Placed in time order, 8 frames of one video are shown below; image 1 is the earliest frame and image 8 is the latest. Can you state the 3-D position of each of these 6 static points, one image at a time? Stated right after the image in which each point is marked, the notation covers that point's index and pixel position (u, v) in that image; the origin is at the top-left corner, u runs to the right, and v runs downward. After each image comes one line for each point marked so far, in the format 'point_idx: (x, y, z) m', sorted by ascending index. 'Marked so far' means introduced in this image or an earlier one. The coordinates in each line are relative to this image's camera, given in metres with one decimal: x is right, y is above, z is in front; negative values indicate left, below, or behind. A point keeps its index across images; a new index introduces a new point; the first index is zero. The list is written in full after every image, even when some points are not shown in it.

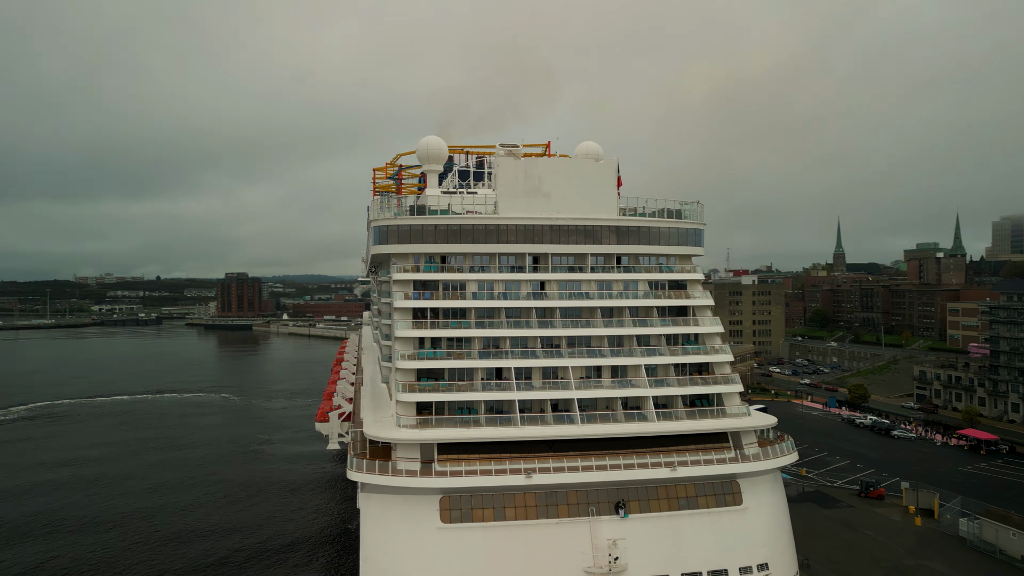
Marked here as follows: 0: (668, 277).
0: (+4.4, +0.3, +18.2) m
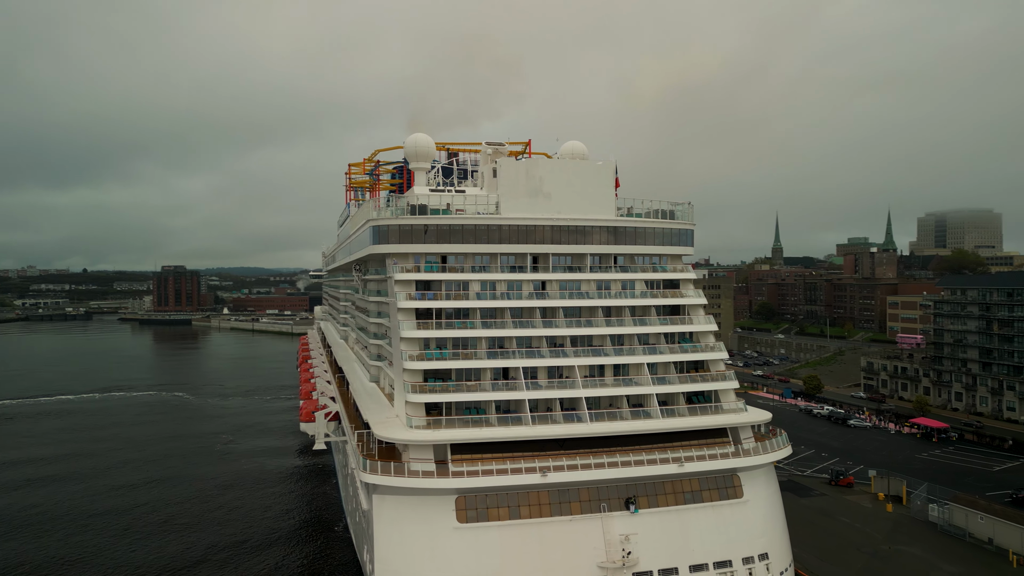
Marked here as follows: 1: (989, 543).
0: (+4.4, +0.3, +18.6) m
1: (+14.6, -7.8, +19.5) m
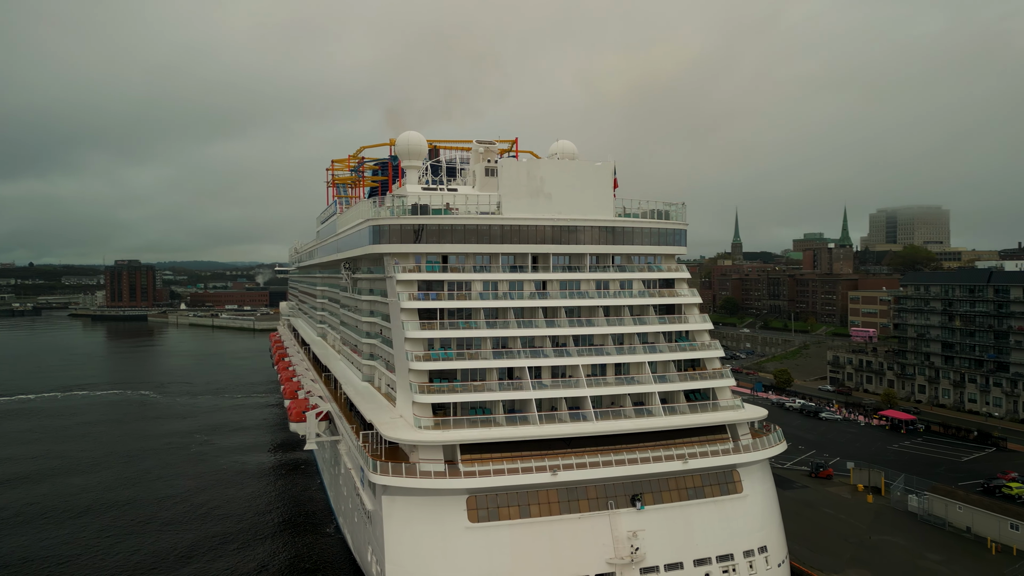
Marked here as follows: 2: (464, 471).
0: (+4.4, +0.4, +18.9) m
1: (+14.5, -7.8, +20.3) m
2: (-1.0, -3.9, +13.7) m
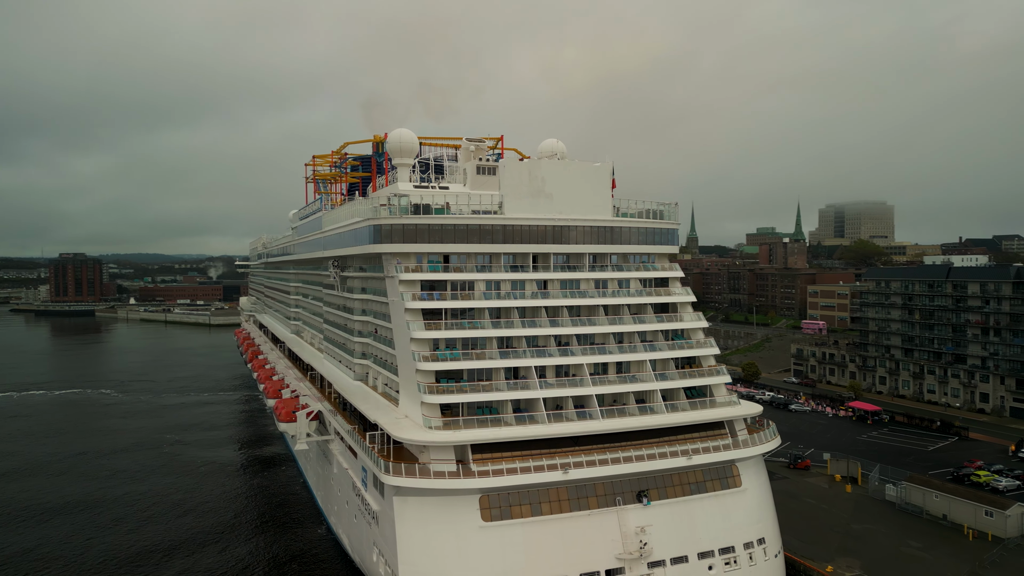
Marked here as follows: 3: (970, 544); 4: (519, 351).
0: (+4.3, +0.4, +19.3) m
1: (+14.4, -7.7, +21.3) m
2: (-0.7, -4.0, +13.8) m
3: (+13.8, -7.7, +19.2) m
4: (+0.2, -1.6, +16.2) m
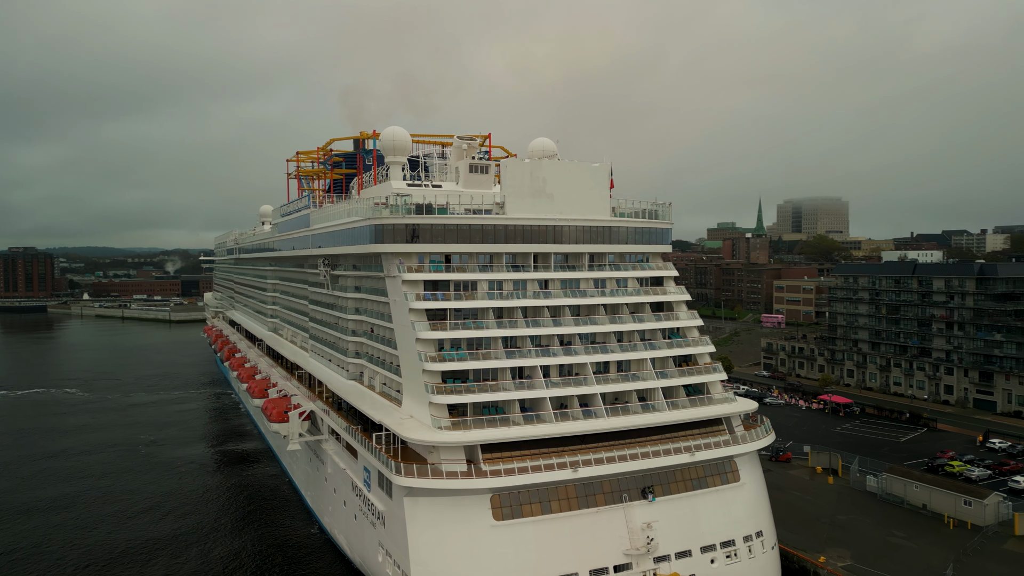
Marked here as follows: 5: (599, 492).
0: (+4.3, +0.4, +19.6) m
1: (+14.3, -7.6, +22.1) m
2: (-0.5, -4.0, +13.9) m
3: (+13.8, -7.7, +20.0) m
4: (+0.3, -1.6, +16.4) m
5: (+2.0, -4.7, +14.7) m
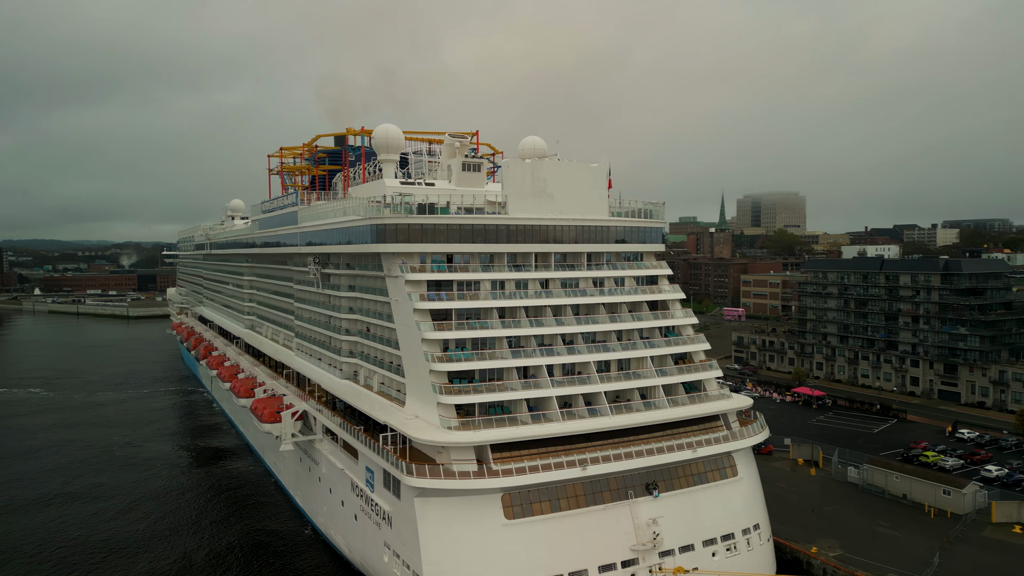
0: (+4.2, +0.5, +19.9) m
1: (+14.1, -7.6, +23.0) m
2: (-0.3, -4.0, +14.0) m
3: (+13.7, -7.6, +20.9) m
4: (+0.4, -1.6, +16.5) m
5: (+2.2, -4.7, +14.9) m
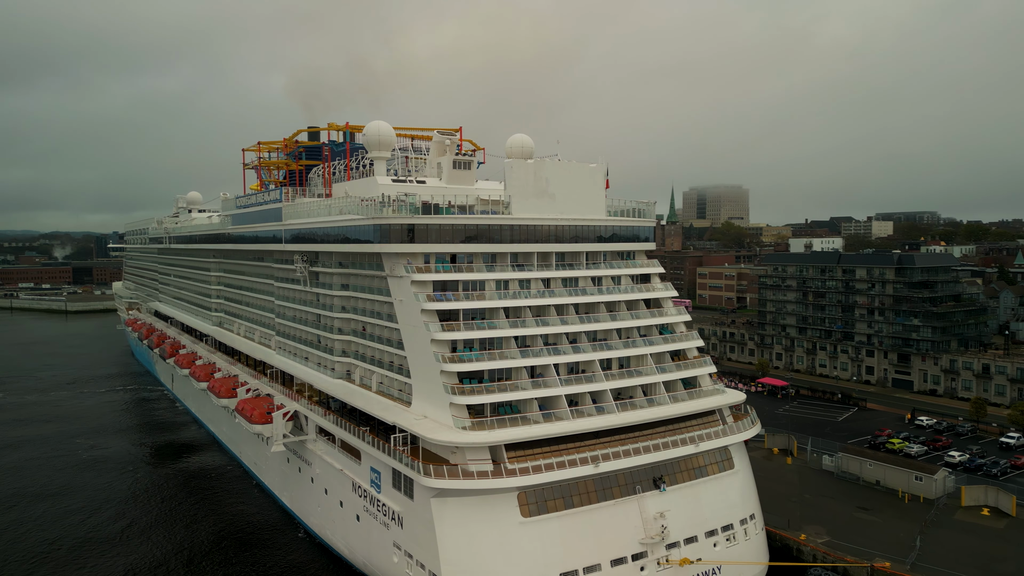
0: (+4.2, +0.5, +20.3) m
1: (+13.8, -7.4, +24.1) m
2: (+0.1, -4.0, +14.2) m
3: (+13.6, -7.5, +22.0) m
4: (+0.6, -1.6, +16.7) m
5: (+2.5, -4.7, +15.3) m
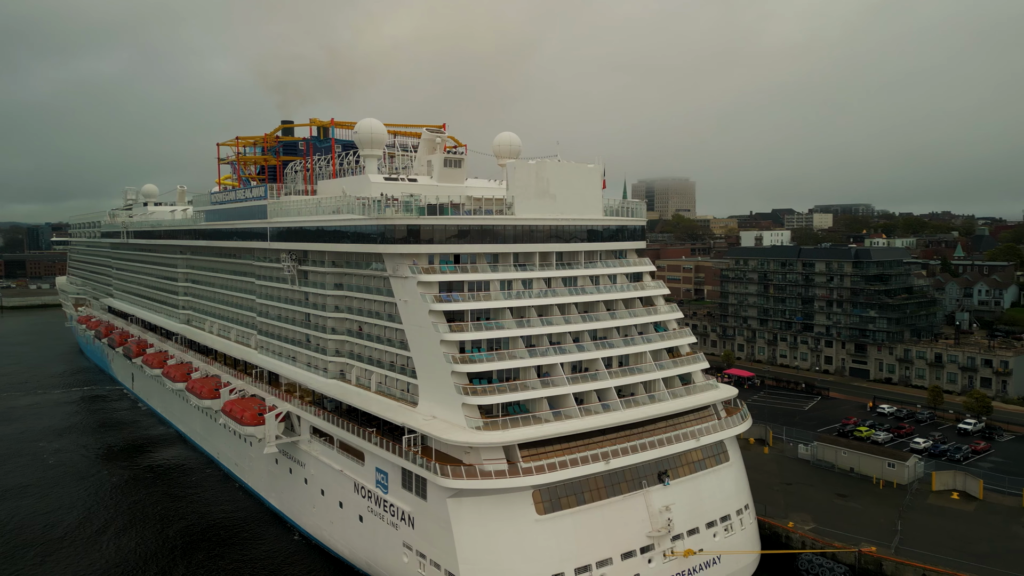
0: (+4.1, +0.6, +20.8) m
1: (+13.5, -7.3, +25.3) m
2: (+0.4, -4.1, +14.5) m
3: (+13.4, -7.4, +23.2) m
4: (+0.7, -1.6, +17.0) m
5: (+2.7, -4.7, +15.7) m
